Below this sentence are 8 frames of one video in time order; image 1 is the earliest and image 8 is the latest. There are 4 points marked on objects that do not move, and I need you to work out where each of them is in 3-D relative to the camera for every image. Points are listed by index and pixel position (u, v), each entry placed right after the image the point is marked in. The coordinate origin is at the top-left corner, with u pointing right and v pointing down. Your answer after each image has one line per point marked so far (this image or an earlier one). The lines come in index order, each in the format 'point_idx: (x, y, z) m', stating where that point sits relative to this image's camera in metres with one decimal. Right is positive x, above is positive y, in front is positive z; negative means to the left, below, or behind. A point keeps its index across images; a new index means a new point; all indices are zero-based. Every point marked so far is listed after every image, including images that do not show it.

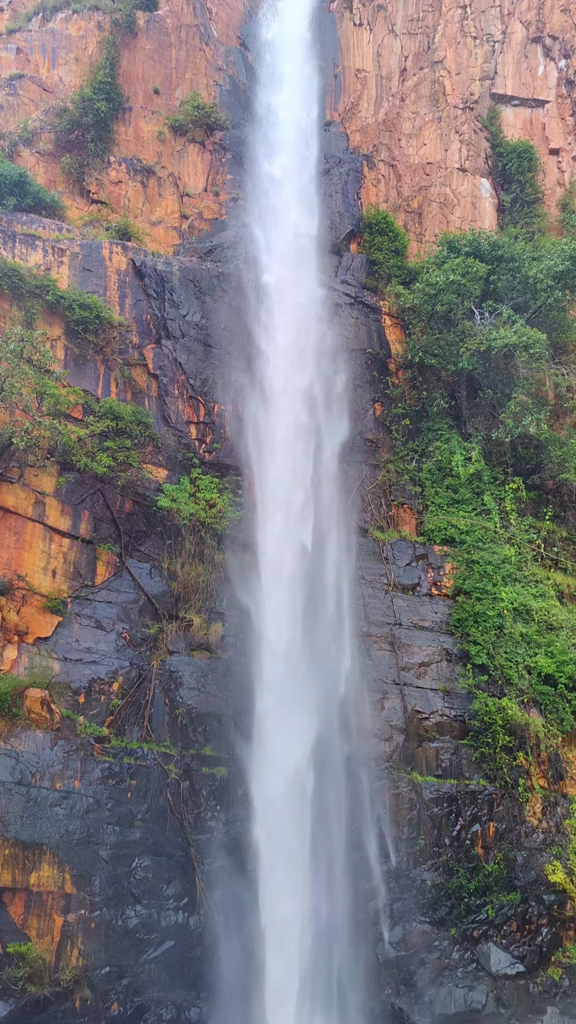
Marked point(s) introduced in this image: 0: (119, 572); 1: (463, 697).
0: (-3.6, -1.3, +19.6) m
1: (+3.6, -3.9, +19.1) m
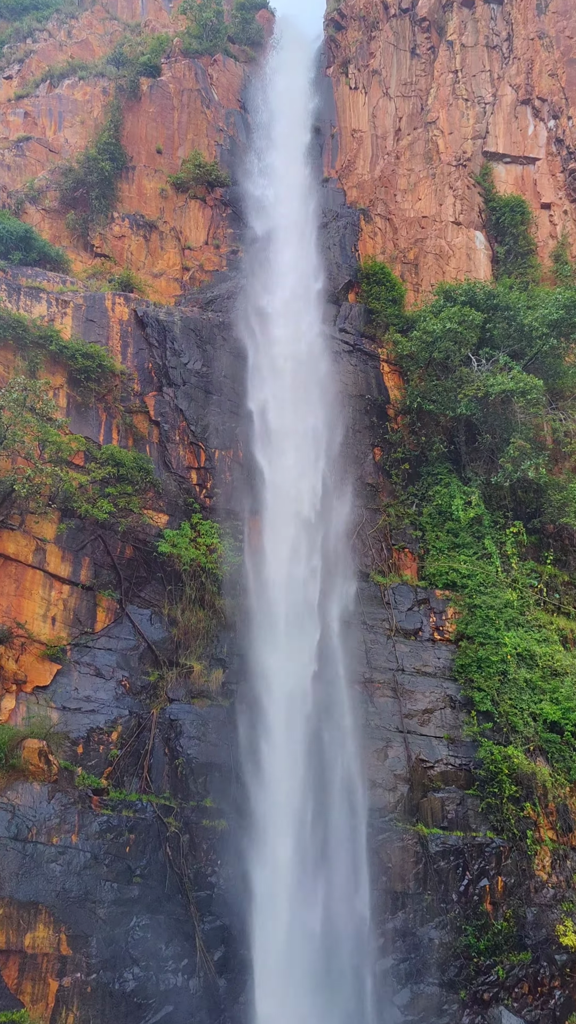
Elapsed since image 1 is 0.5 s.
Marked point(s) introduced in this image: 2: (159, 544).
0: (-3.5, -2.3, +19.5) m
1: (+3.6, -4.8, +18.8) m
2: (-2.8, -0.7, +19.9) m
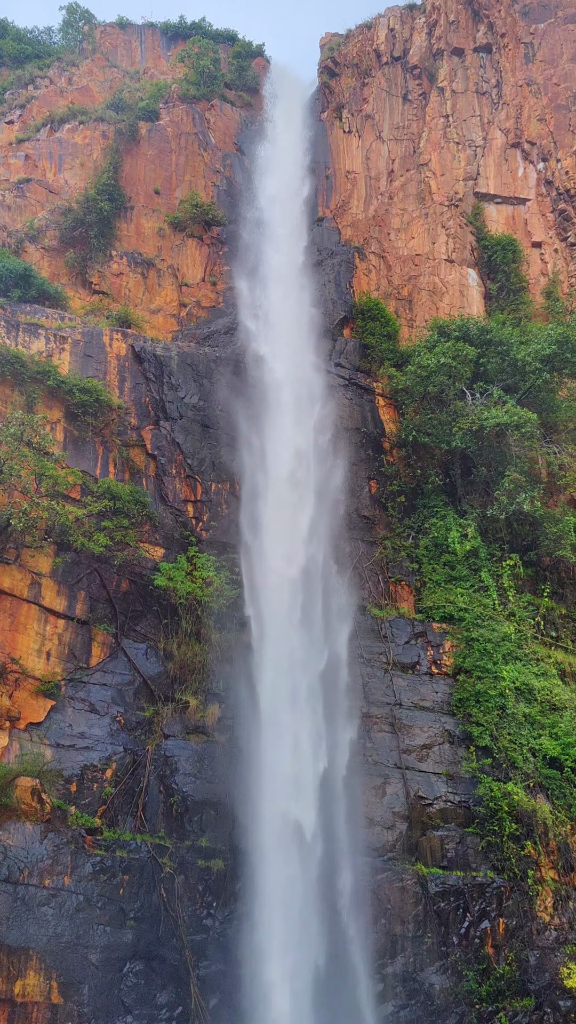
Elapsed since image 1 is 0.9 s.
0: (-3.6, -2.9, +19.3) m
1: (+3.6, -5.4, +18.5) m
2: (-2.8, -1.4, +19.8) m
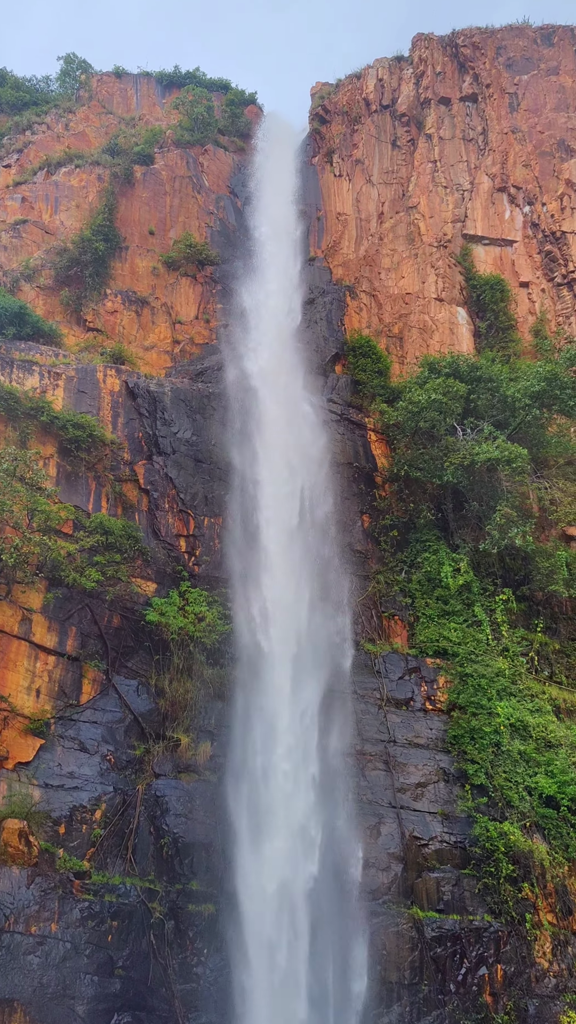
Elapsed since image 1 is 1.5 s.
0: (-3.7, -3.7, +19.1) m
1: (+3.5, -6.0, +18.2) m
2: (-3.0, -2.1, +19.6) m
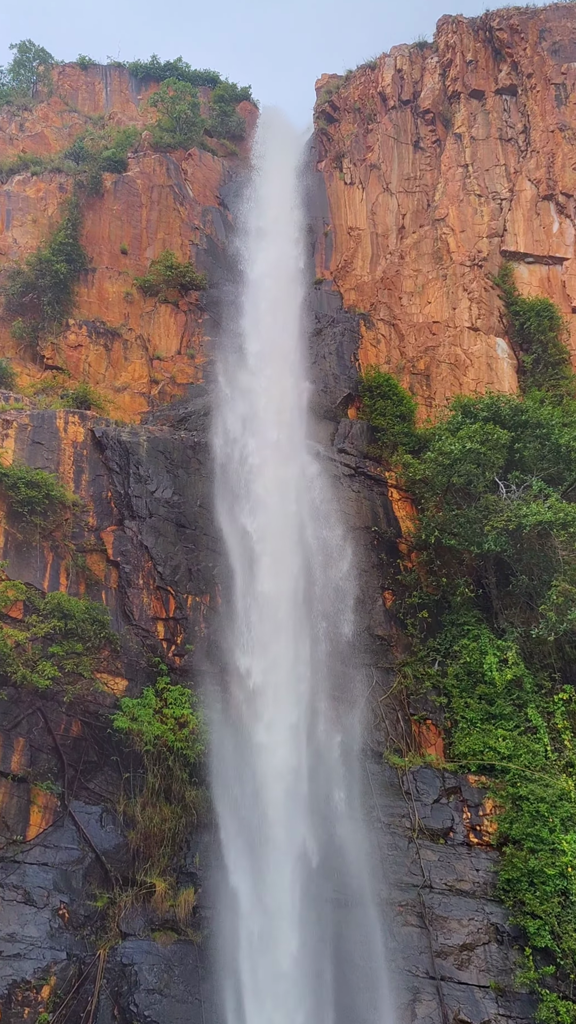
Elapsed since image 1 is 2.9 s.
0: (-3.7, -5.0, +14.8) m
1: (+3.5, -7.2, +13.8) m
2: (-2.9, -3.4, +15.5) m
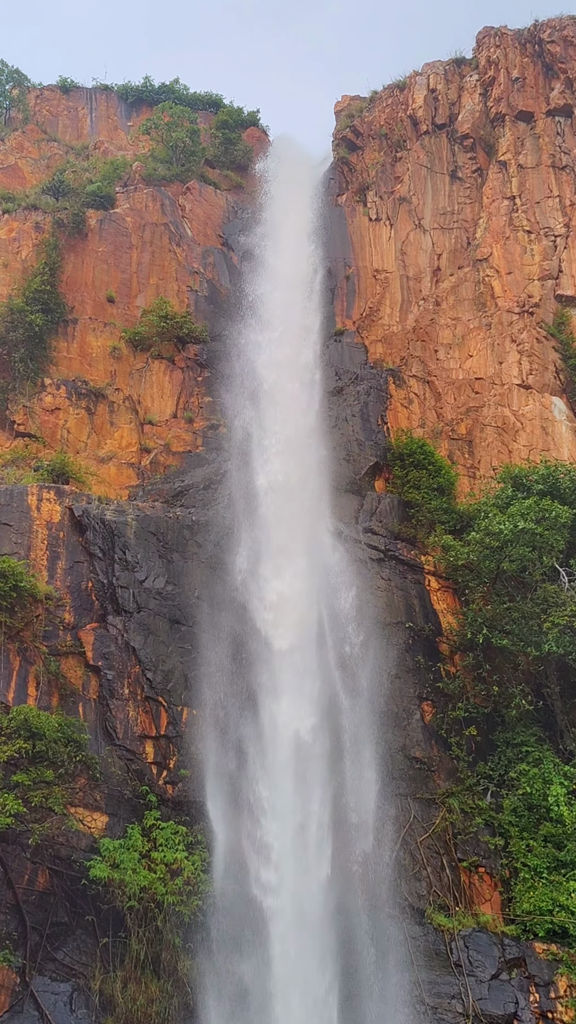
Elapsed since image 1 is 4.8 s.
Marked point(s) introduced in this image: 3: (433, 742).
0: (-3.4, -6.2, +11.6) m
1: (+3.8, -8.4, +10.3) m
2: (-2.7, -4.8, +12.3) m
3: (+2.3, -3.7, +14.6) m
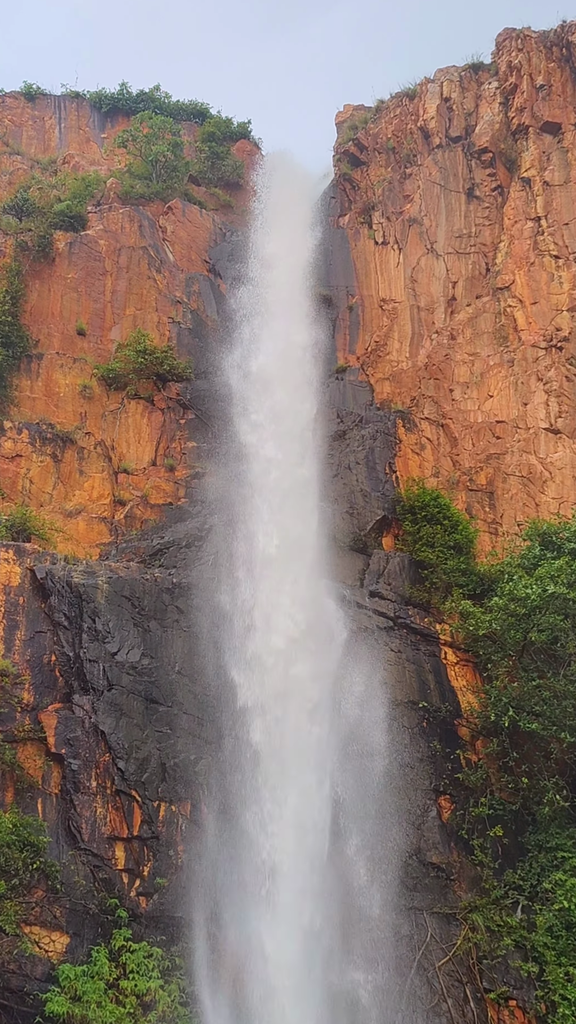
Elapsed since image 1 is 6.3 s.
0: (-3.5, -7.0, +9.4) m
1: (+3.7, -9.1, +8.0) m
2: (-2.7, -5.5, +10.2) m
3: (+2.2, -4.5, +12.6) m
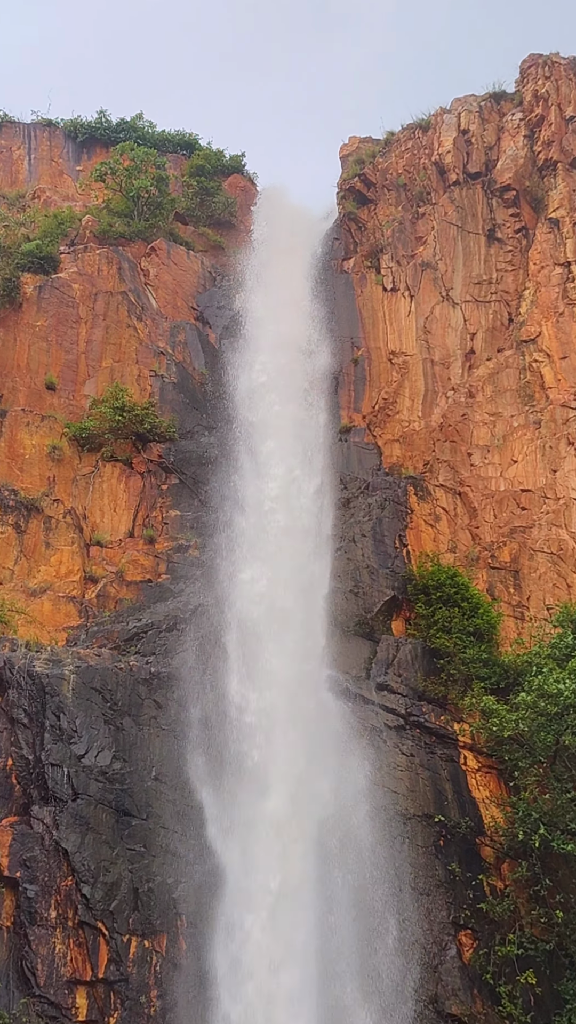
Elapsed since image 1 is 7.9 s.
0: (-3.6, -7.7, +7.4) m
1: (+3.6, -9.8, +5.9) m
2: (-2.8, -6.3, +8.3) m
3: (+2.1, -5.5, +10.7) m
